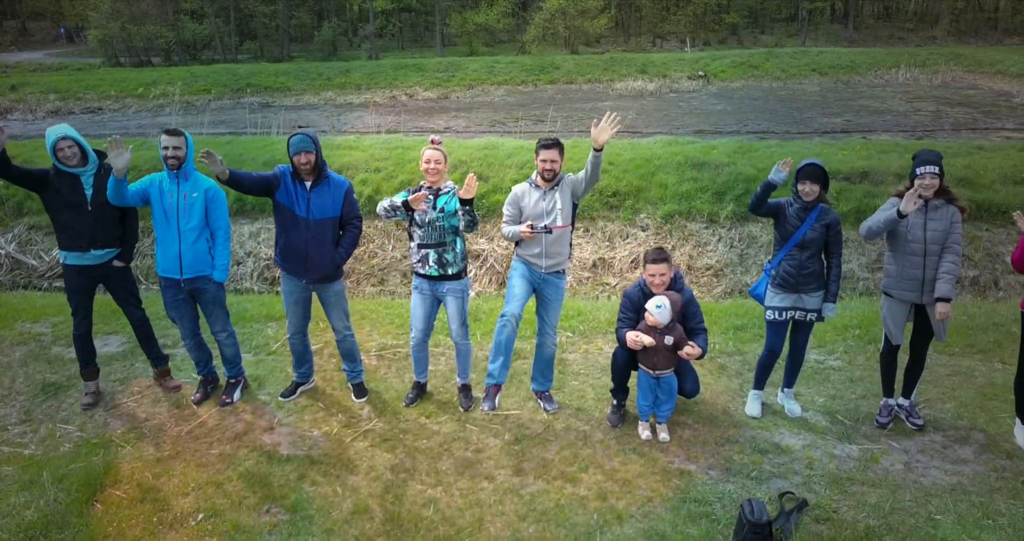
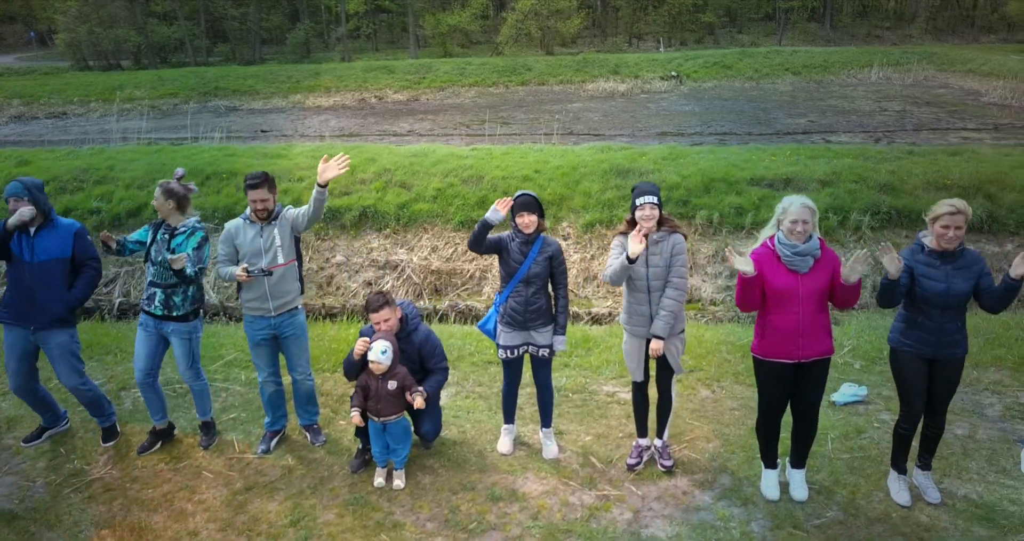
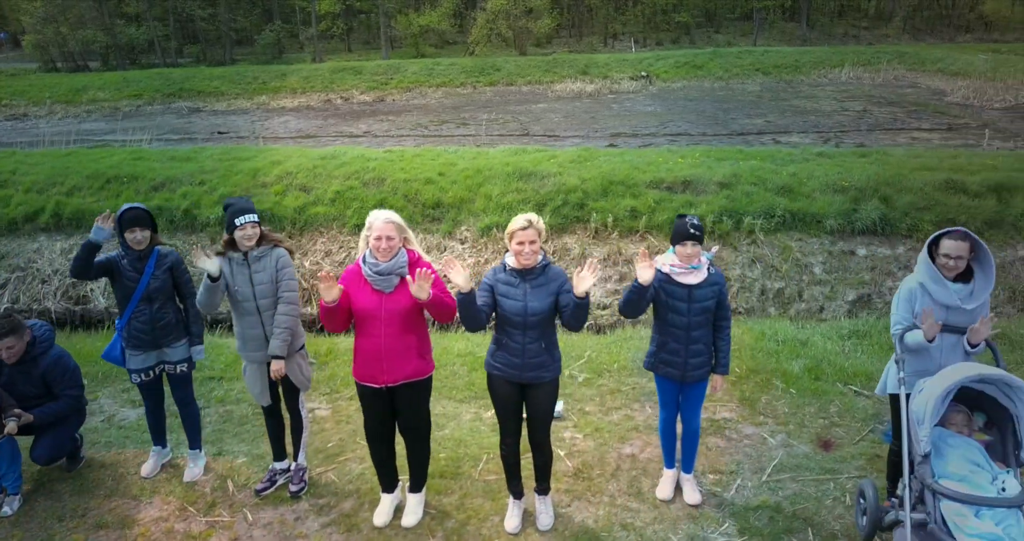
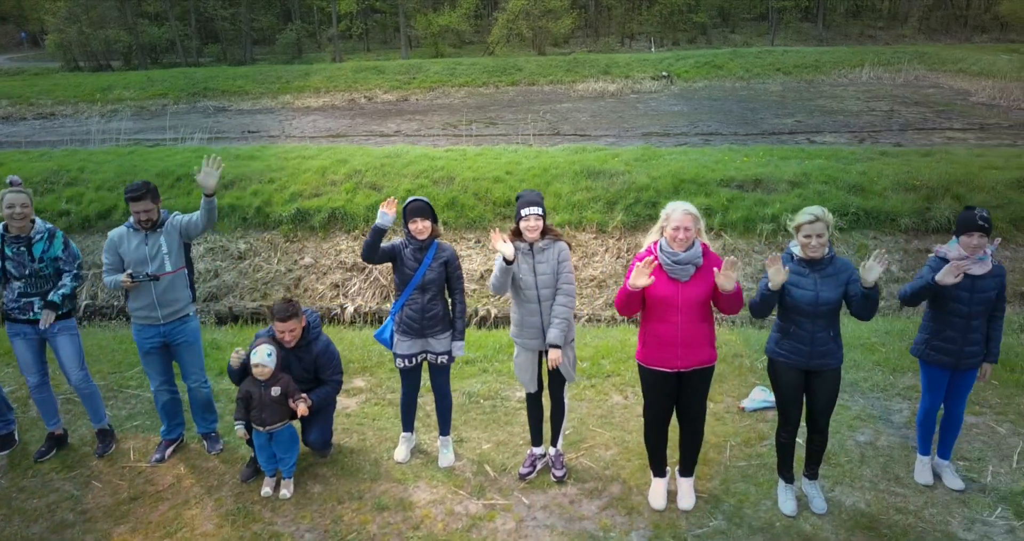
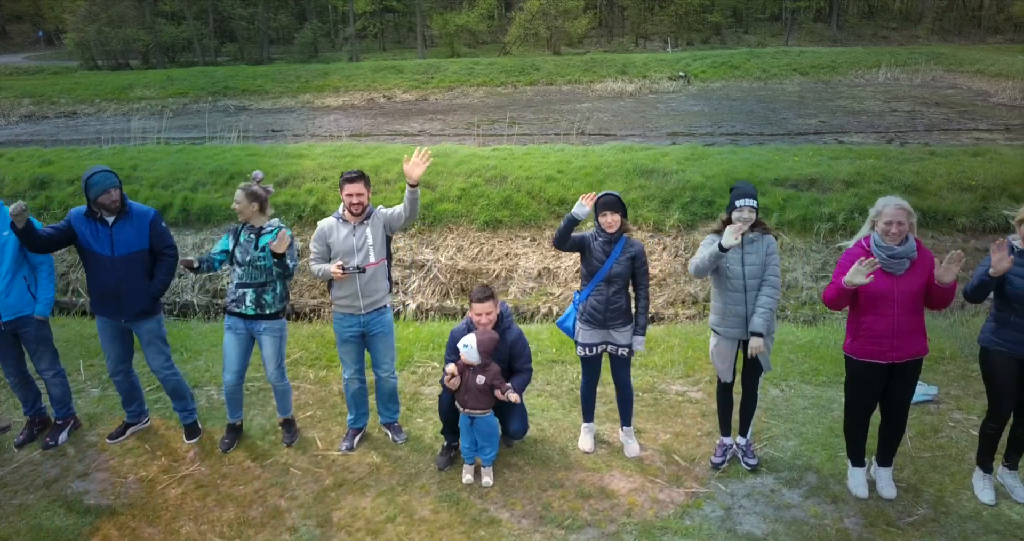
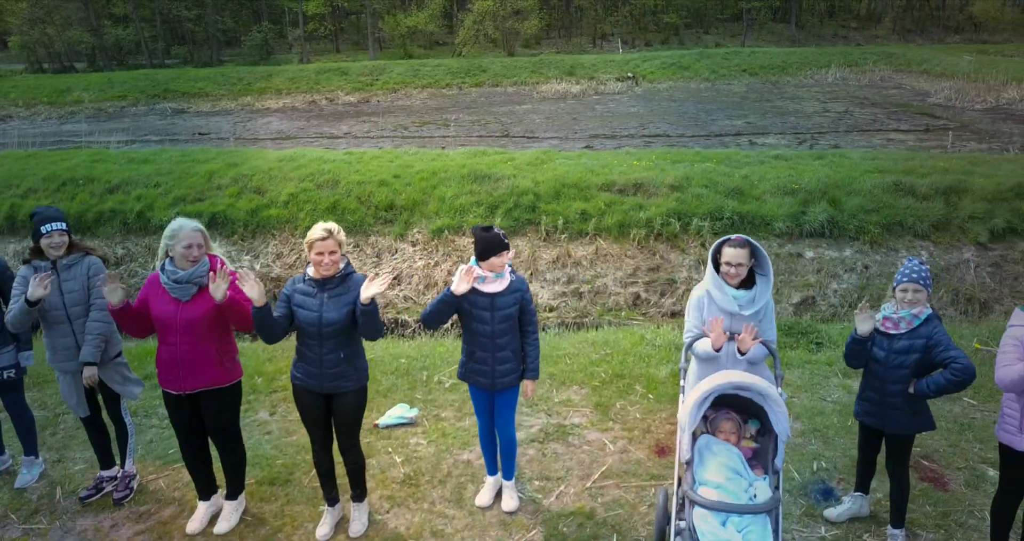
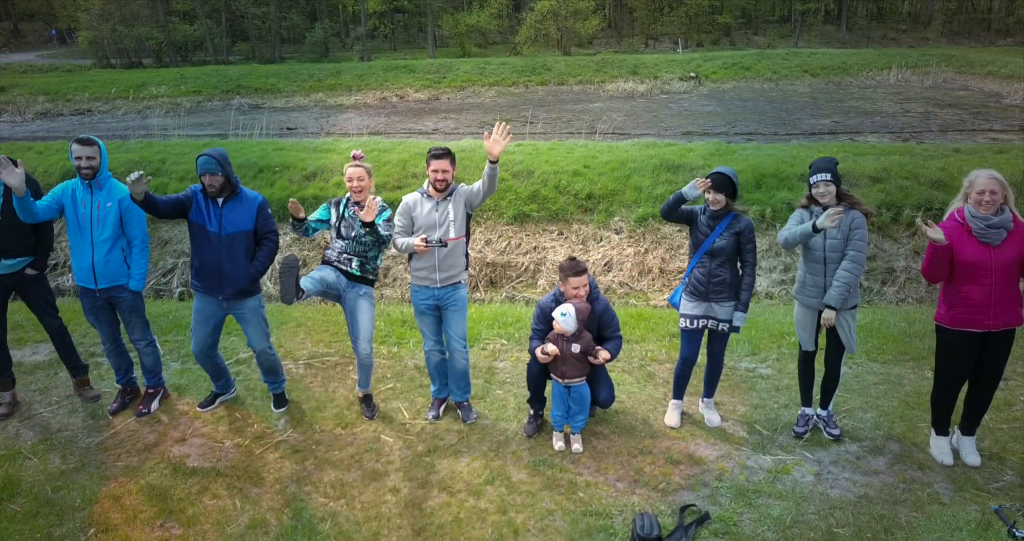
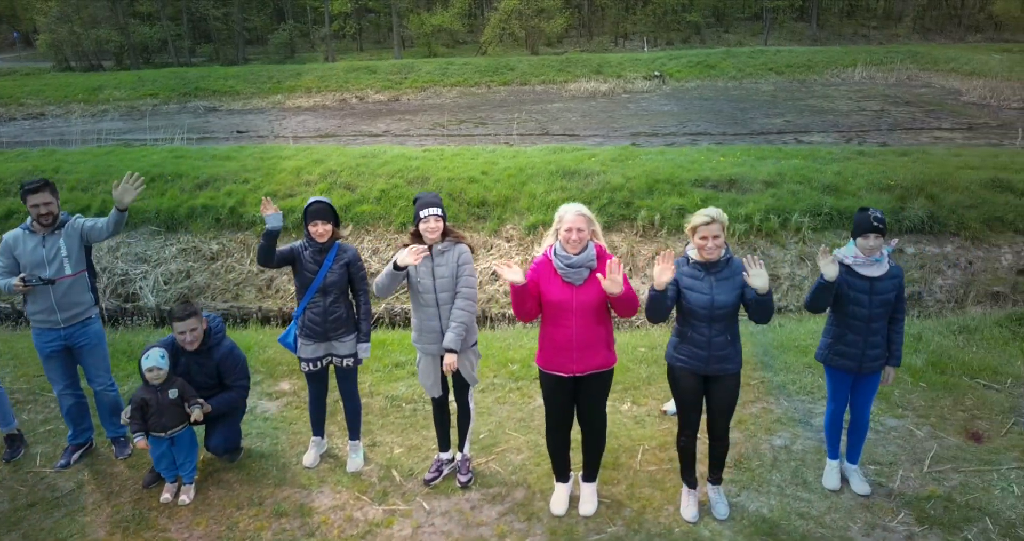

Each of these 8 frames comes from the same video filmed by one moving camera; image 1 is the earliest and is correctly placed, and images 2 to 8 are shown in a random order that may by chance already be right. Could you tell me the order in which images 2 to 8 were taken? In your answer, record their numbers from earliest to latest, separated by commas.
7, 5, 2, 4, 8, 3, 6
